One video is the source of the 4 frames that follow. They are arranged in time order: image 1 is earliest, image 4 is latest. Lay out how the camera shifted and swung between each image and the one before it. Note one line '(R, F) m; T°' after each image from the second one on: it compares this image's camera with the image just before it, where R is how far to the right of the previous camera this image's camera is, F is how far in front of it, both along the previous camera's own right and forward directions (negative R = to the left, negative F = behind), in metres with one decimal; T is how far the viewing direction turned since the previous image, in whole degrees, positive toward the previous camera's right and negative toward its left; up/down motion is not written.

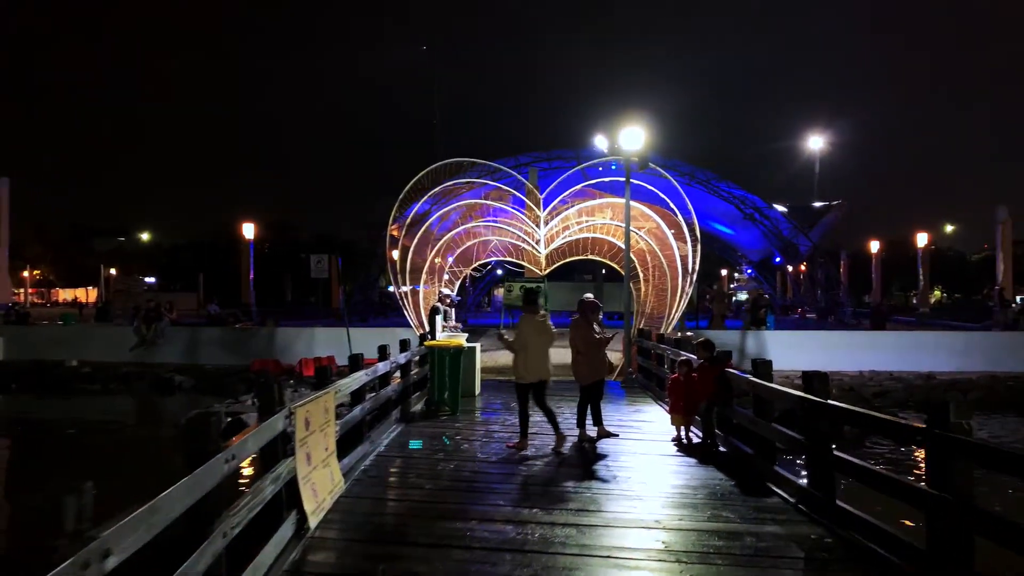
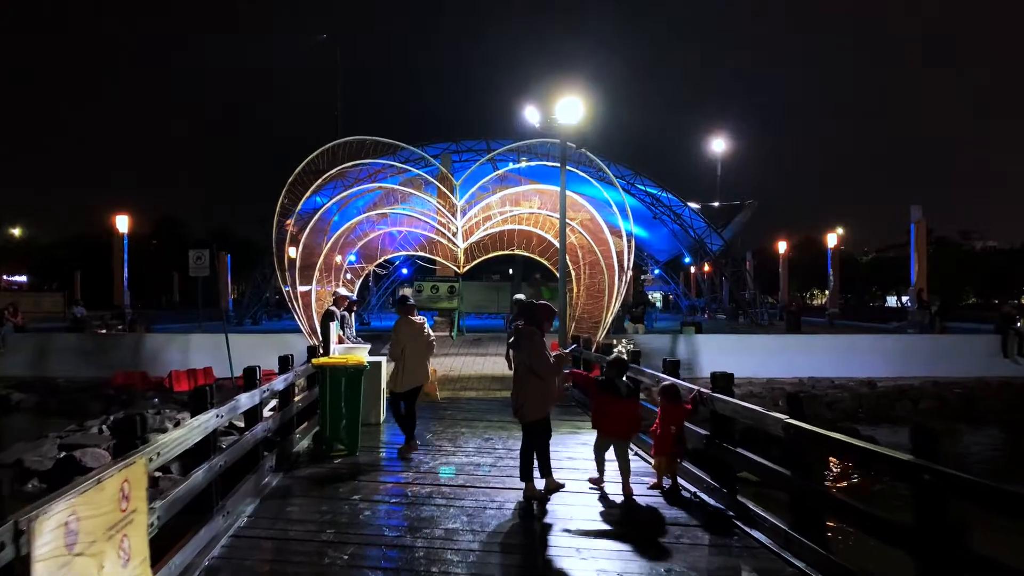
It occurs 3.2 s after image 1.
(-0.1, +2.1) m; +8°
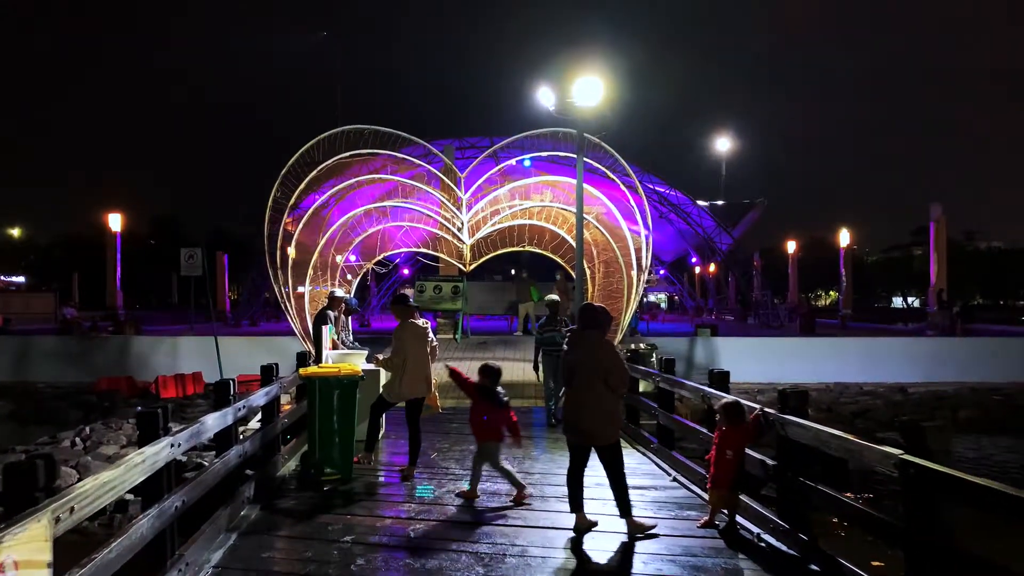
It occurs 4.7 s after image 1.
(-0.2, +1.0) m; 0°
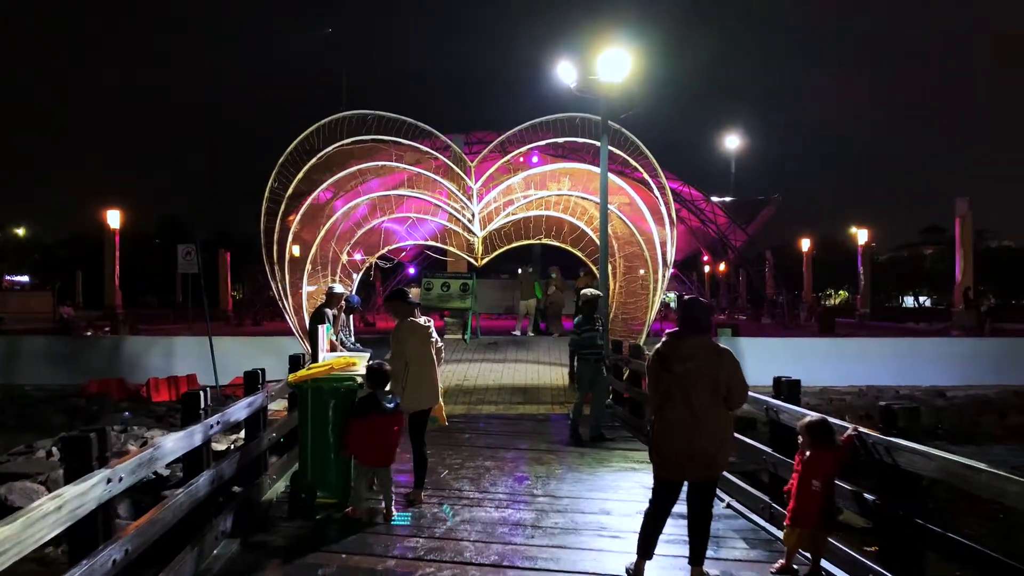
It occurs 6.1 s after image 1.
(-0.2, +0.9) m; 0°
